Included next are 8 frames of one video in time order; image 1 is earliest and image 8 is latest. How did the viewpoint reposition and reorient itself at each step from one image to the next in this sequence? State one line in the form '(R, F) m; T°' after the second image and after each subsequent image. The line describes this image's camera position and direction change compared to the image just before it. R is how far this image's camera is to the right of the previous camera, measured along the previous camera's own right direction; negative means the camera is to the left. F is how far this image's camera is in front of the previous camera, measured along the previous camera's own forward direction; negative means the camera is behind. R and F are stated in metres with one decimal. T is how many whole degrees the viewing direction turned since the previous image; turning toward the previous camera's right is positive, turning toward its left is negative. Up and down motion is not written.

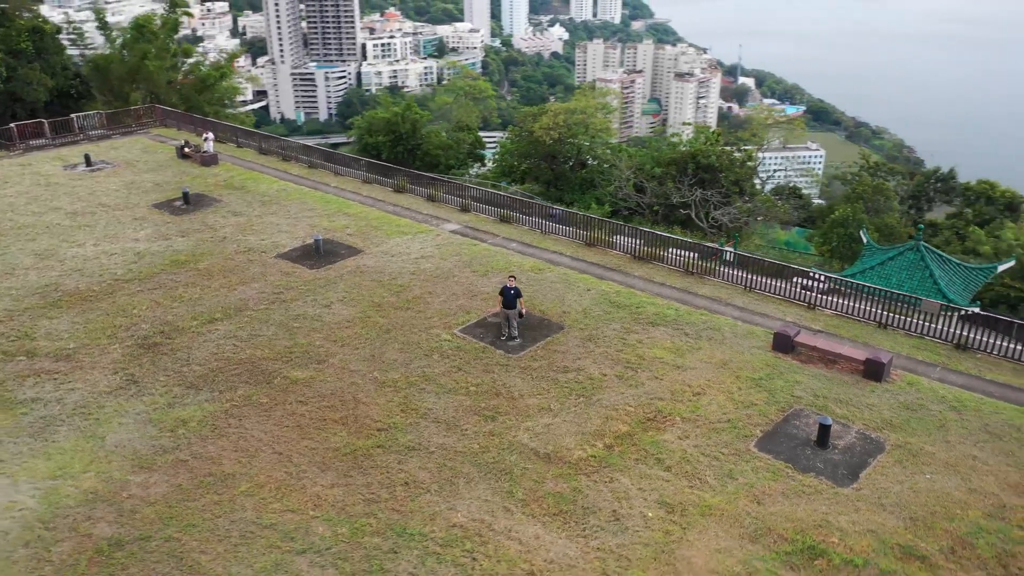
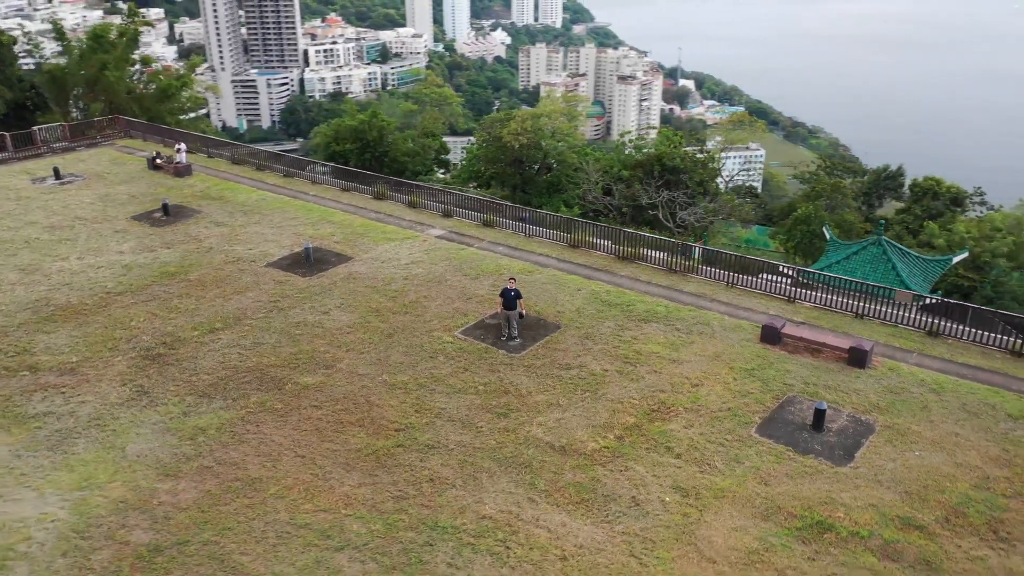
(-0.7, -0.3) m; +4°
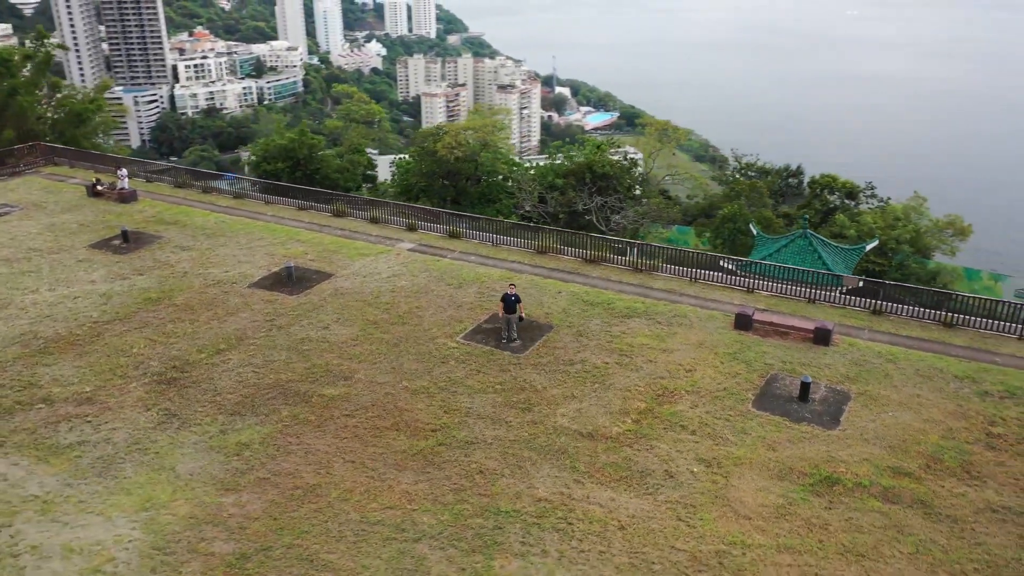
(-1.6, -0.7) m; +8°
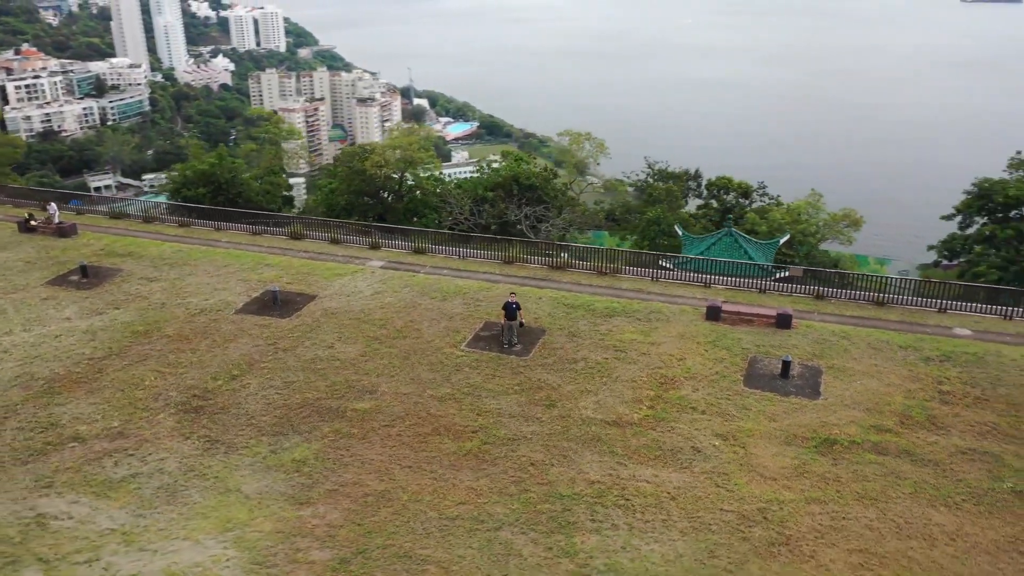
(-2.0, -0.7) m; +9°
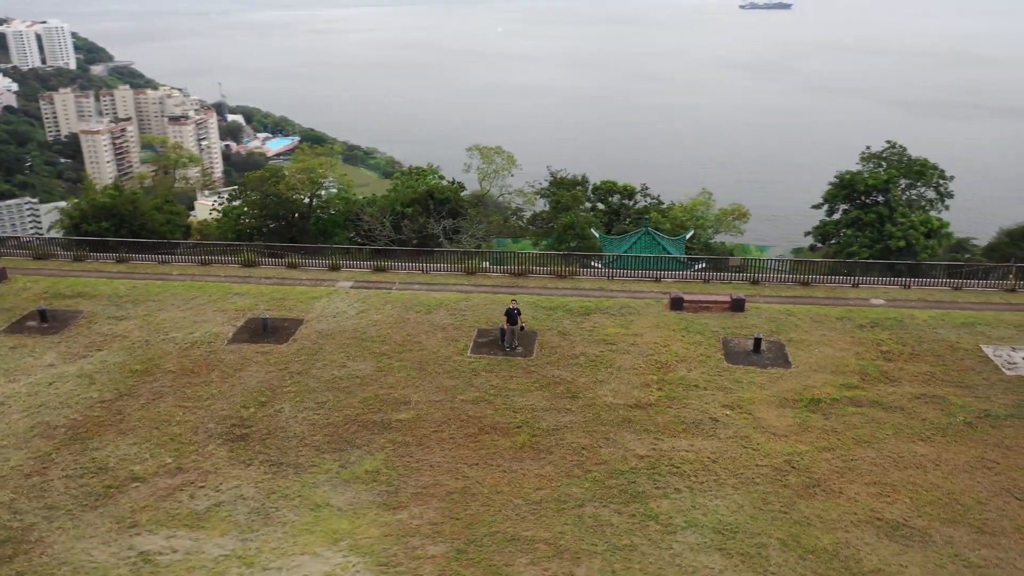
(-2.7, -0.8) m; +12°
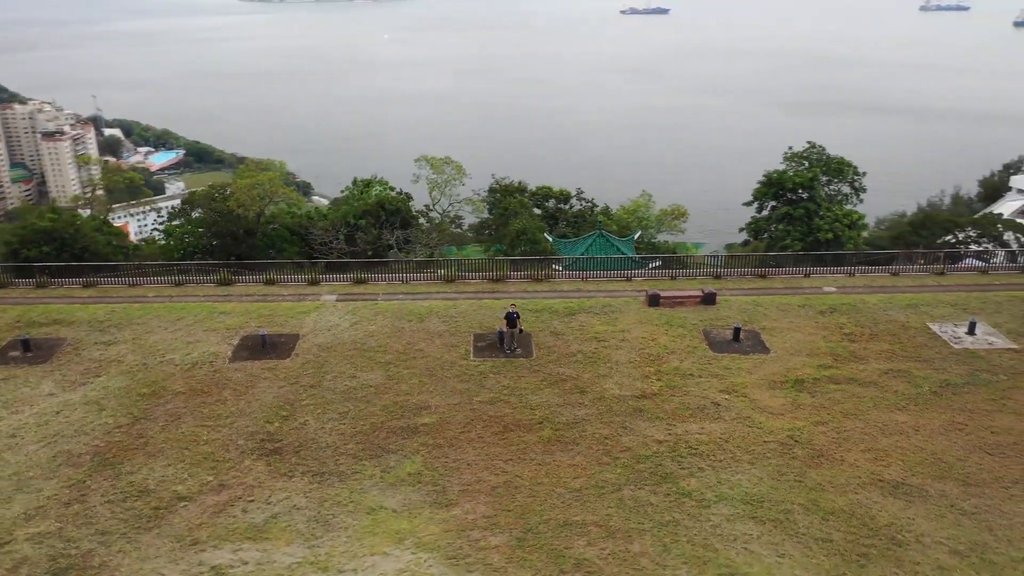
(-1.7, -0.6) m; +7°
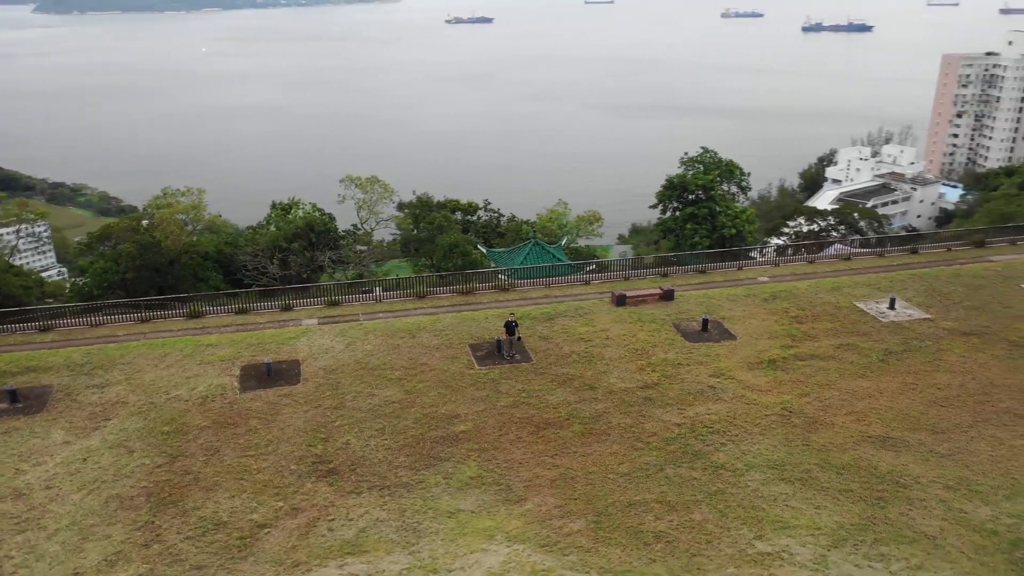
(-2.8, -0.7) m; +11°
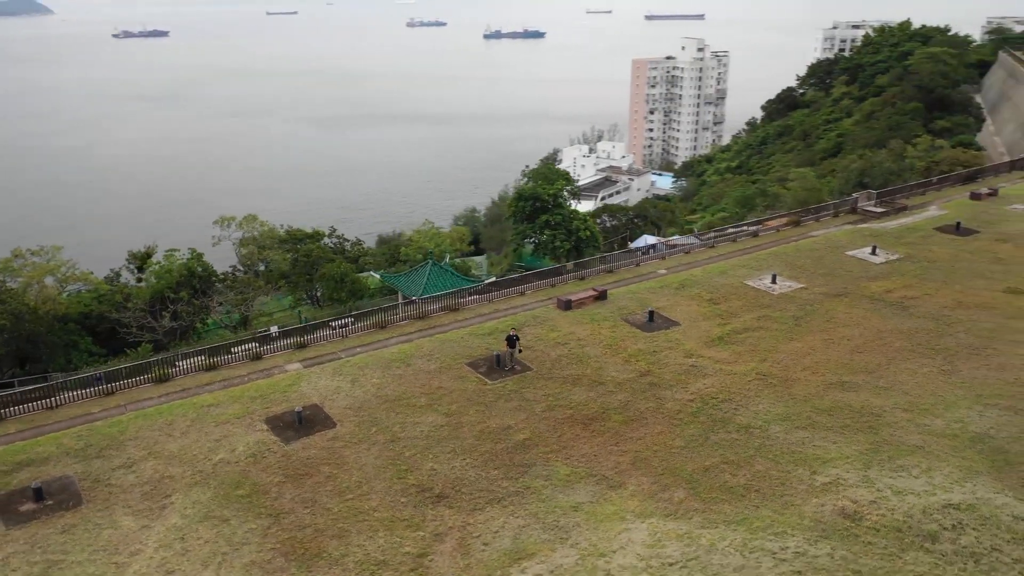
(-5.3, -0.5) m; +19°
